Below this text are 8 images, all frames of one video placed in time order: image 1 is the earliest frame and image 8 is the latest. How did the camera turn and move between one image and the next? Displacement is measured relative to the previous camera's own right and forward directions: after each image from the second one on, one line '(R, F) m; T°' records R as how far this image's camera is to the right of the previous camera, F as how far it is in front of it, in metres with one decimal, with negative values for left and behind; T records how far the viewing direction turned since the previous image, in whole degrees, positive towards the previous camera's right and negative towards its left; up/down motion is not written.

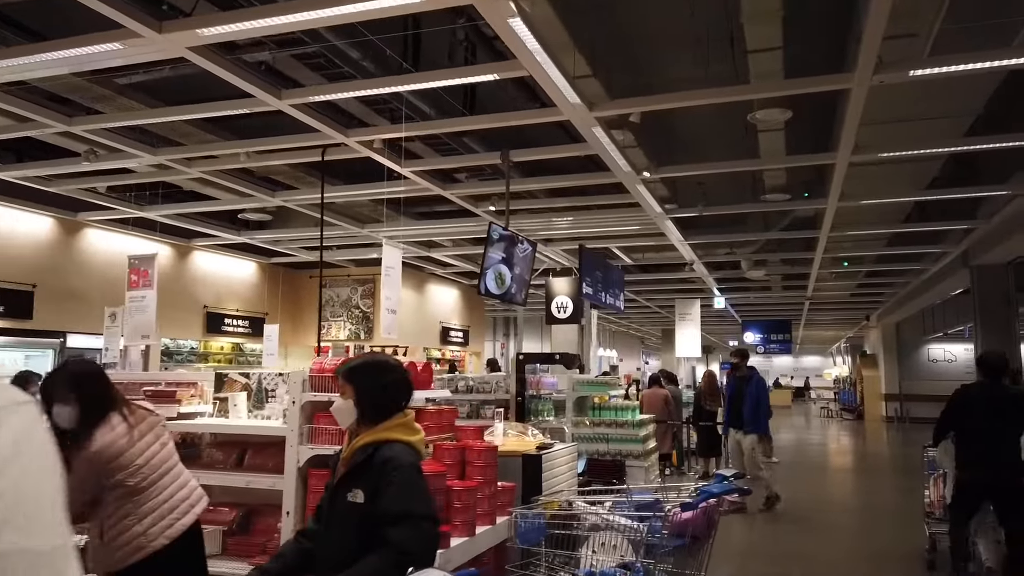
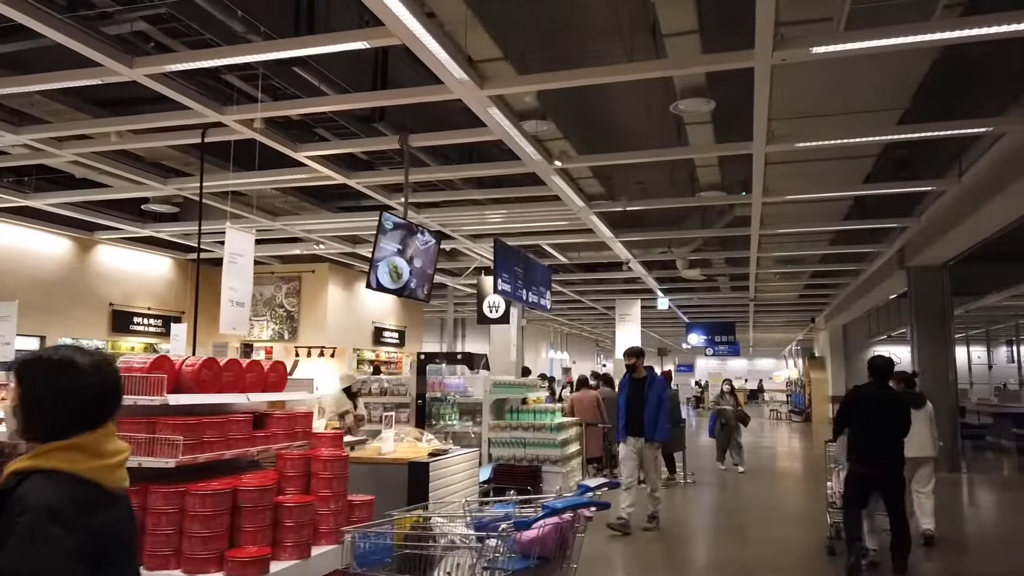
(+0.5, +0.4) m; +3°
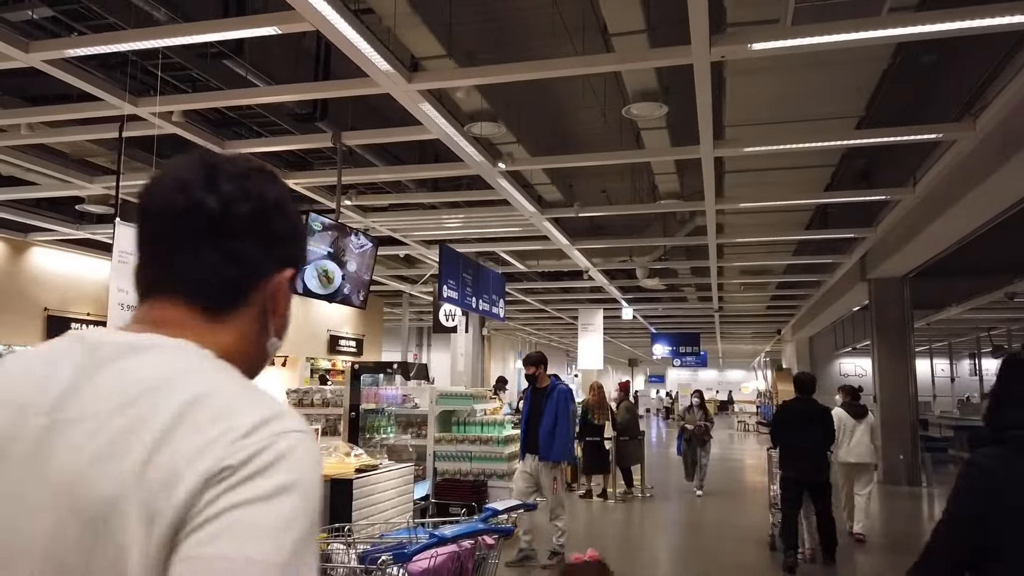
(+0.3, +0.3) m; +2°
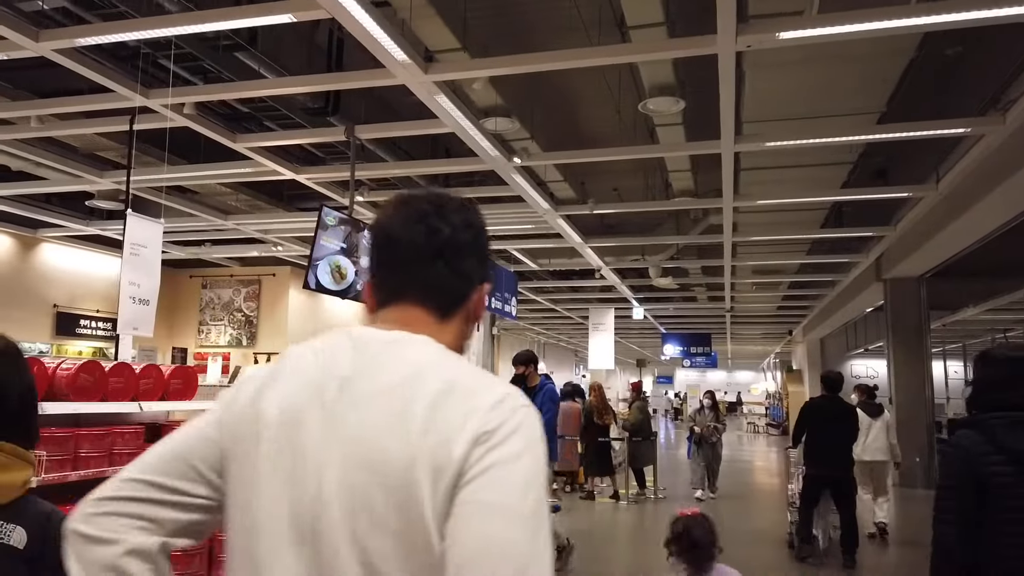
(-0.1, +0.1) m; -1°
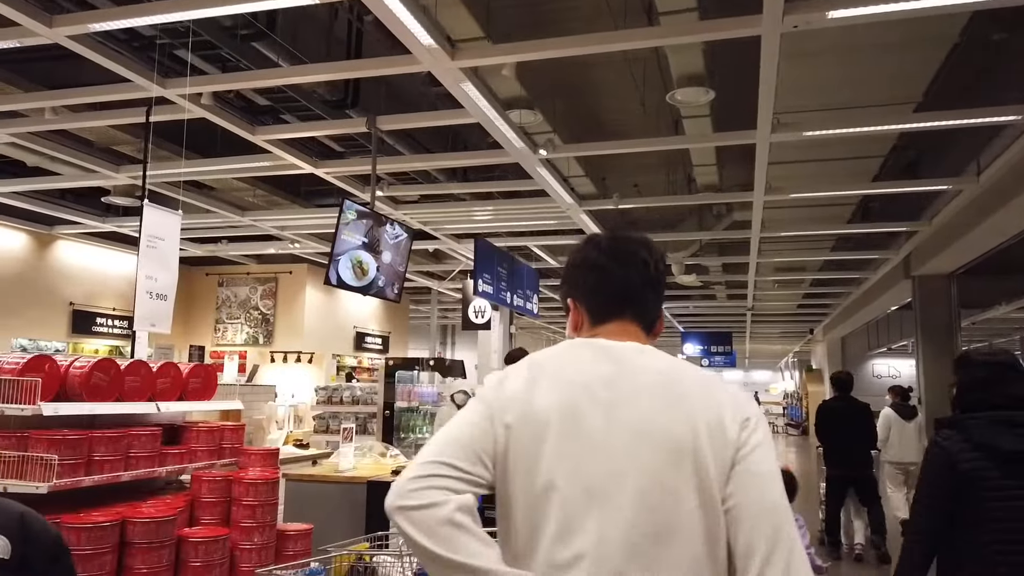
(-0.1, +0.2) m; -1°
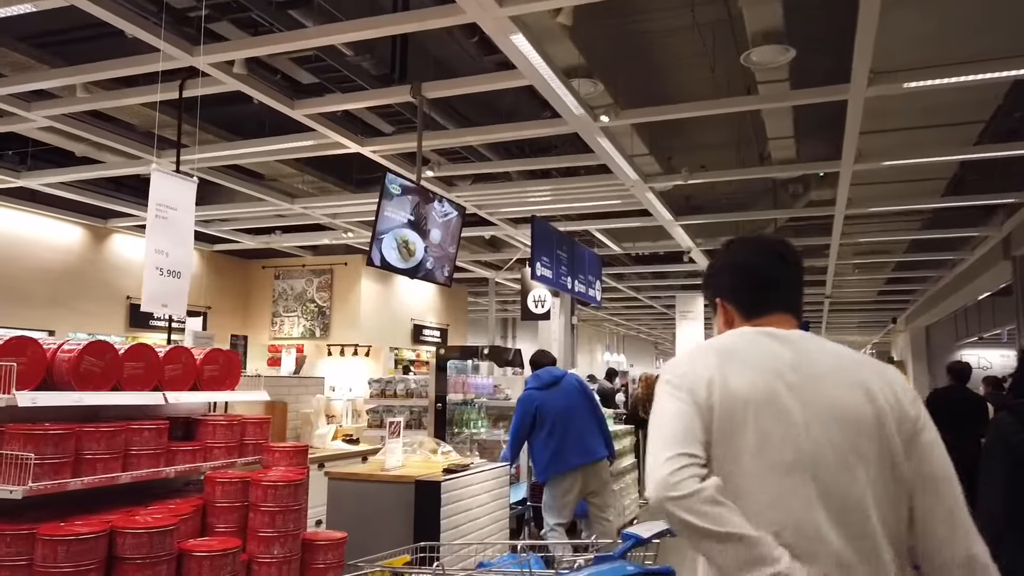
(0.0, +0.5) m; -5°
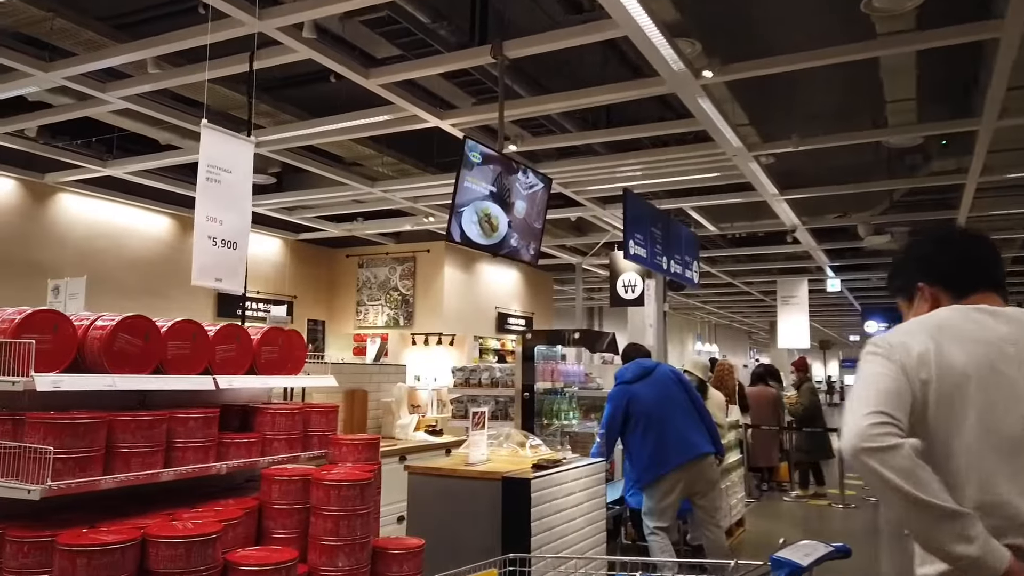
(-0.1, +0.5) m; -6°
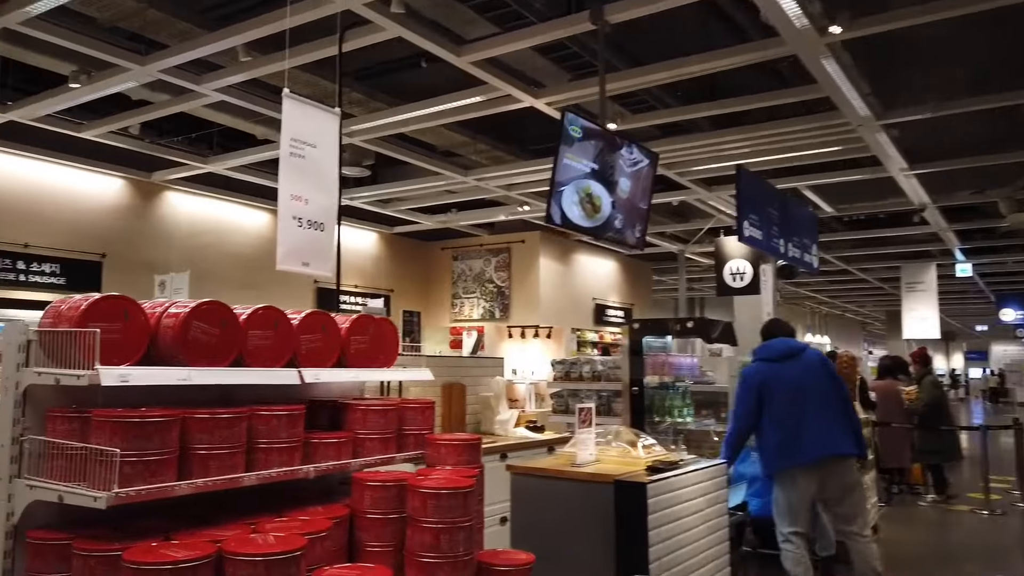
(-0.1, +0.3) m; -7°
